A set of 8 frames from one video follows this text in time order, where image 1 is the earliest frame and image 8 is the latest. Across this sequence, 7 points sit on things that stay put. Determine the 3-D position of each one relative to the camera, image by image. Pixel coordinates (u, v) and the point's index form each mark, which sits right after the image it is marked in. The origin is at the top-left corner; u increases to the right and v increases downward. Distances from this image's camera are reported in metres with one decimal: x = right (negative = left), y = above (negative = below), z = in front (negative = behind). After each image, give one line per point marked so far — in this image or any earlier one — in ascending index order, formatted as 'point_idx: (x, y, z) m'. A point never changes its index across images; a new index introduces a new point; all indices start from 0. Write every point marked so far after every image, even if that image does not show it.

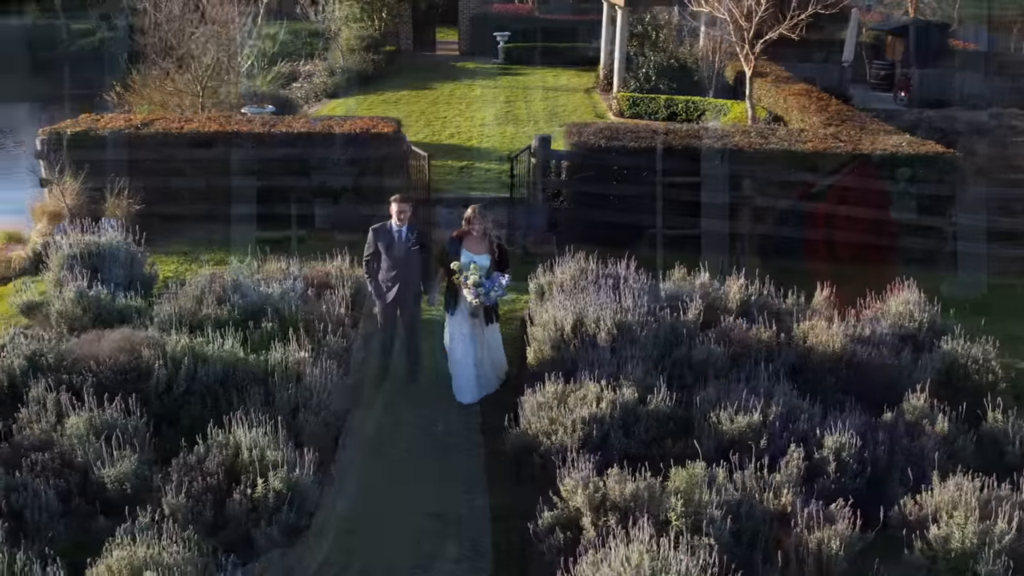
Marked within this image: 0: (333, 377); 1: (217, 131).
0: (-1.3, -0.6, +7.0) m
1: (-3.4, +1.8, +11.5) m
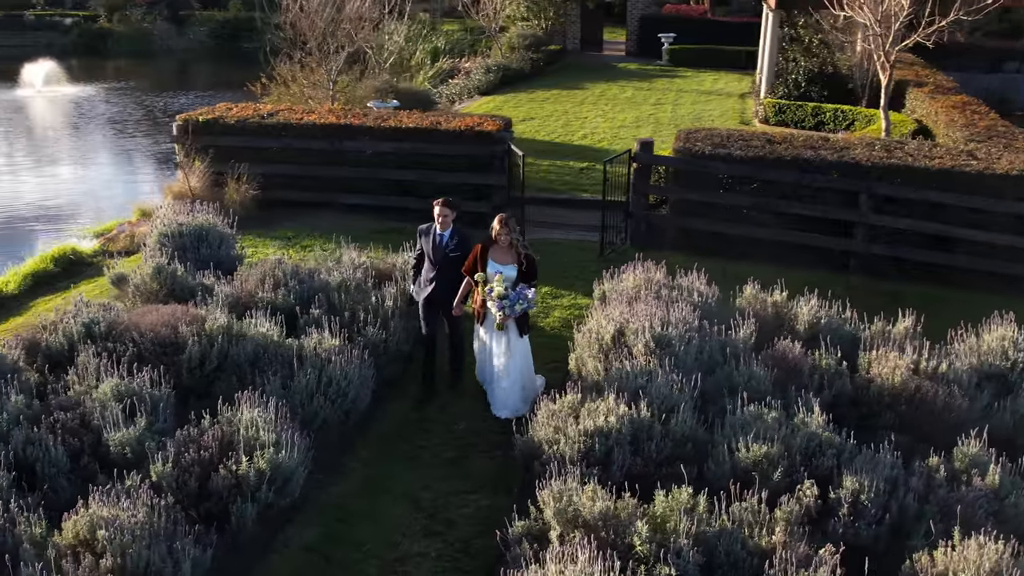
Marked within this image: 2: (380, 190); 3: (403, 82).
0: (-1.1, -0.6, +7.2) m
1: (-2.2, +2.0, +12.0) m
2: (-1.6, +1.2, +12.1) m
3: (-1.8, +3.4, +16.3) m
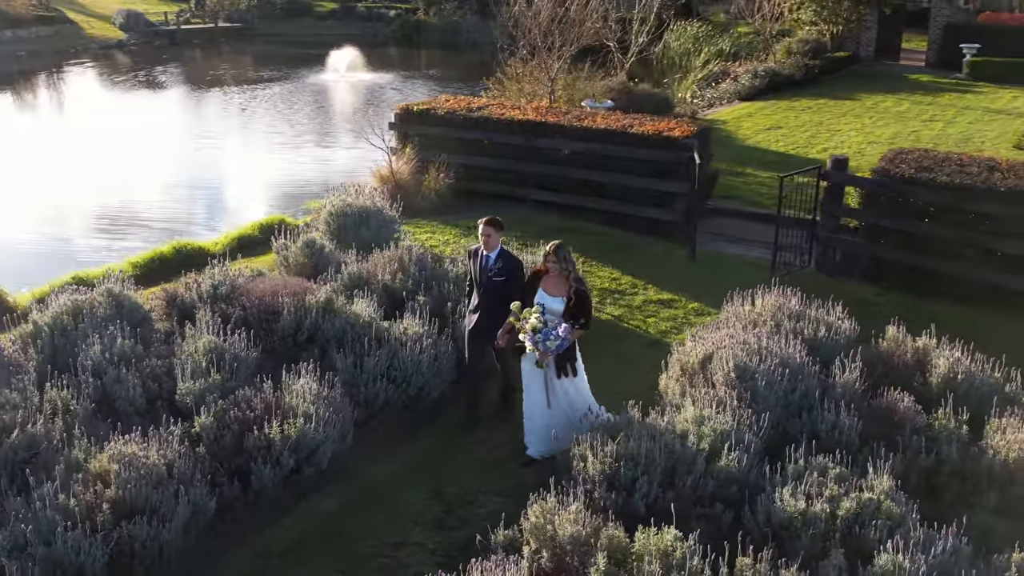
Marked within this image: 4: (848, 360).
0: (-0.6, -0.5, +7.5) m
1: (+0.2, +2.1, +12.2) m
2: (+0.7, +1.2, +12.2) m
3: (+2.1, +3.3, +16.2) m
4: (+2.5, -0.6, +7.5) m
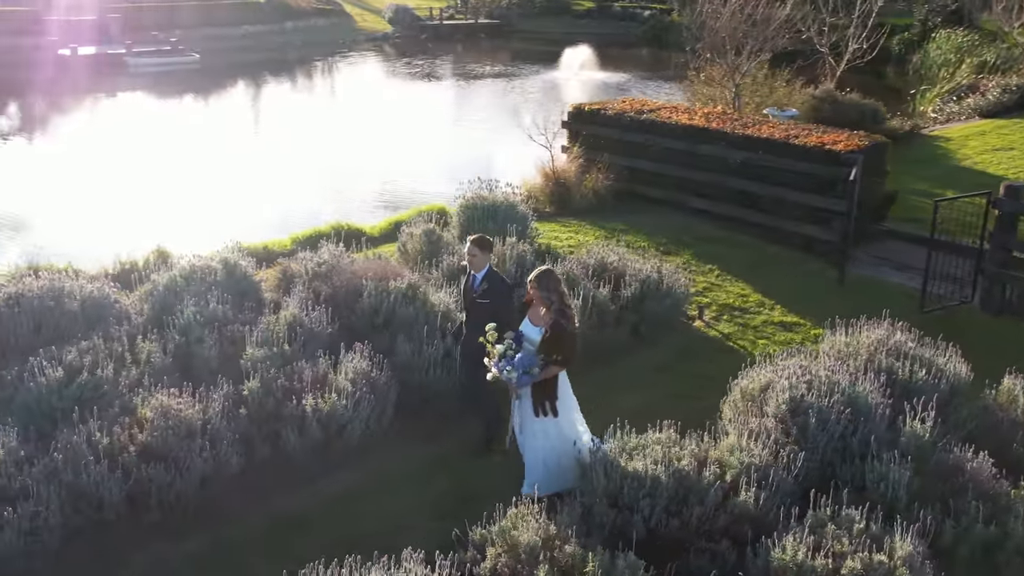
0: (-0.2, -0.5, +7.5) m
1: (+2.2, +1.9, +11.9) m
2: (+2.5, +1.0, +11.7) m
3: (+5.2, +2.9, +15.1) m
4: (+2.8, -0.8, +6.7) m
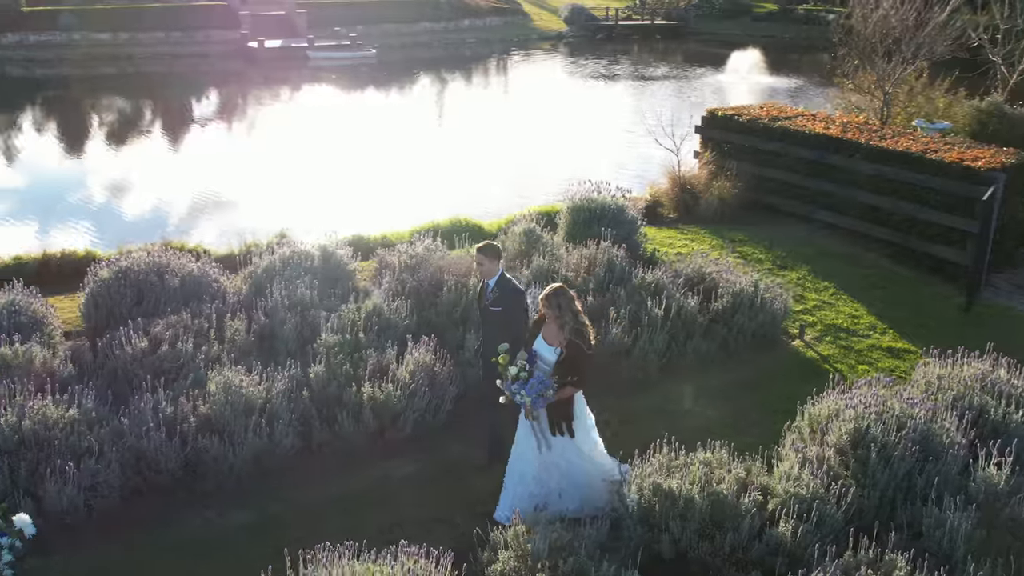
0: (+0.3, -0.5, +7.4) m
1: (+3.6, +1.7, +11.3) m
2: (+3.8, +0.8, +11.1) m
3: (+7.2, +2.5, +13.9) m
4: (+3.1, -1.0, +6.1) m
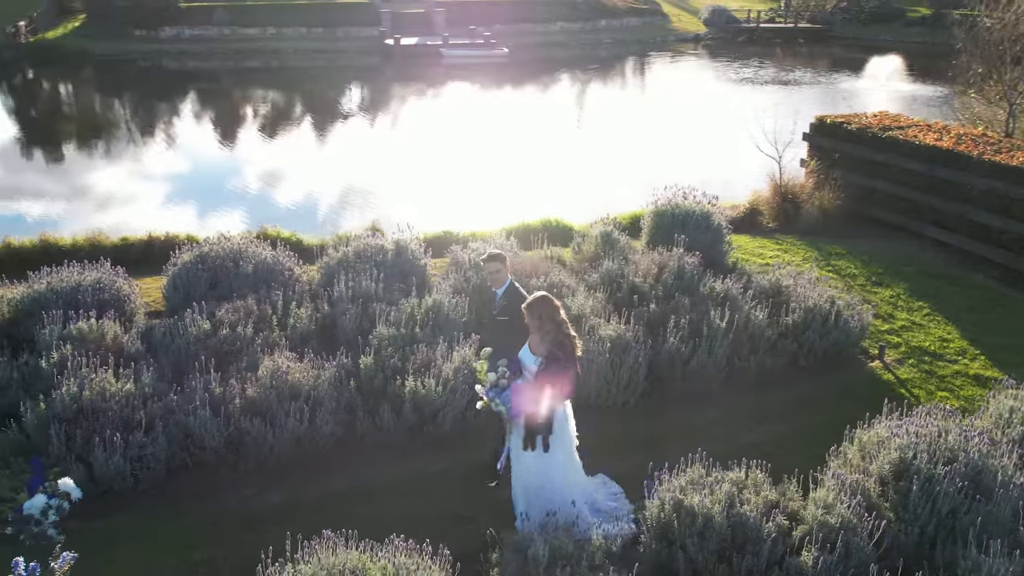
0: (+0.7, -0.5, +7.3) m
1: (+4.6, +1.5, +10.6) m
2: (+4.8, +0.6, +10.4) m
3: (+8.6, +2.1, +12.7) m
4: (+3.2, -1.2, +5.6) m
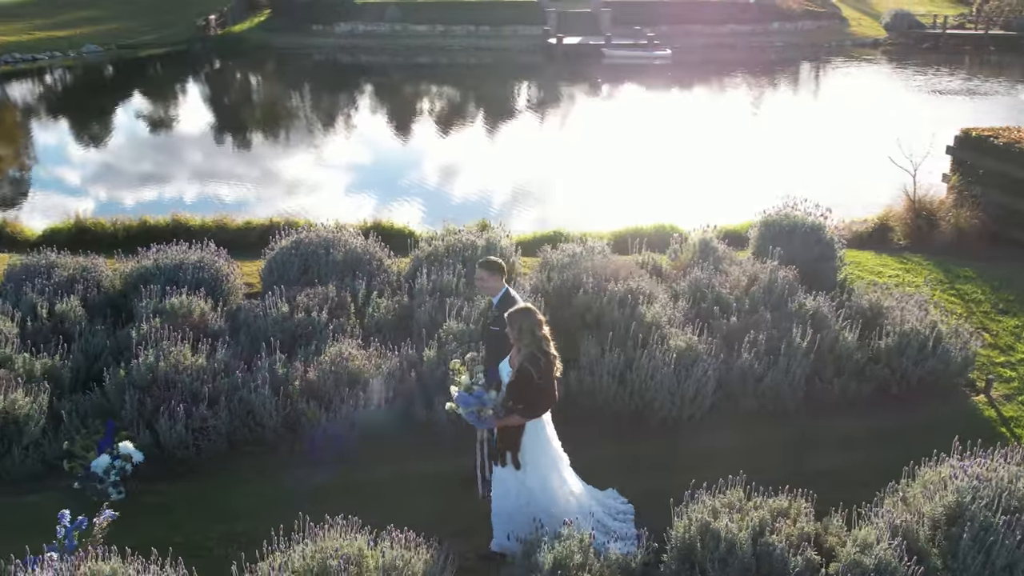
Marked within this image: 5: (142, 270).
0: (+1.1, -0.6, +7.1) m
1: (+5.6, +1.2, +9.7) m
2: (+5.7, +0.3, +9.4) m
3: (+10.0, +1.5, +11.0) m
4: (+3.2, -1.4, +5.0) m
5: (-3.1, +0.2, +8.5) m
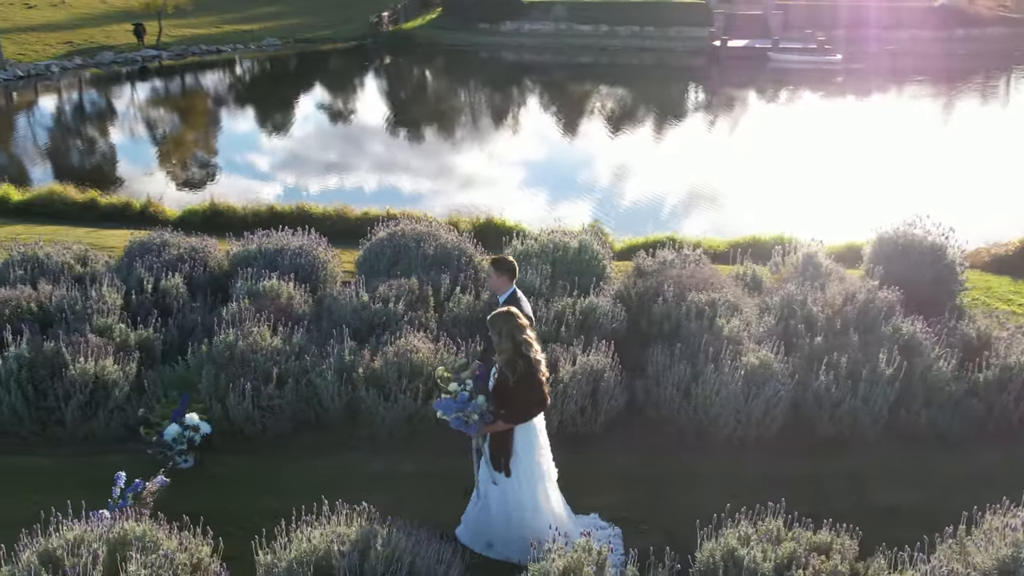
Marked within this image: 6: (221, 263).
0: (+1.5, -0.7, +6.8) m
1: (+6.5, +0.8, +8.5) m
2: (+6.5, -0.1, +8.3) m
3: (+11.1, +0.9, +9.1) m
4: (+3.2, -1.6, +4.3) m
5: (-2.4, +0.3, +8.9) m
6: (-2.6, +0.2, +9.0) m
